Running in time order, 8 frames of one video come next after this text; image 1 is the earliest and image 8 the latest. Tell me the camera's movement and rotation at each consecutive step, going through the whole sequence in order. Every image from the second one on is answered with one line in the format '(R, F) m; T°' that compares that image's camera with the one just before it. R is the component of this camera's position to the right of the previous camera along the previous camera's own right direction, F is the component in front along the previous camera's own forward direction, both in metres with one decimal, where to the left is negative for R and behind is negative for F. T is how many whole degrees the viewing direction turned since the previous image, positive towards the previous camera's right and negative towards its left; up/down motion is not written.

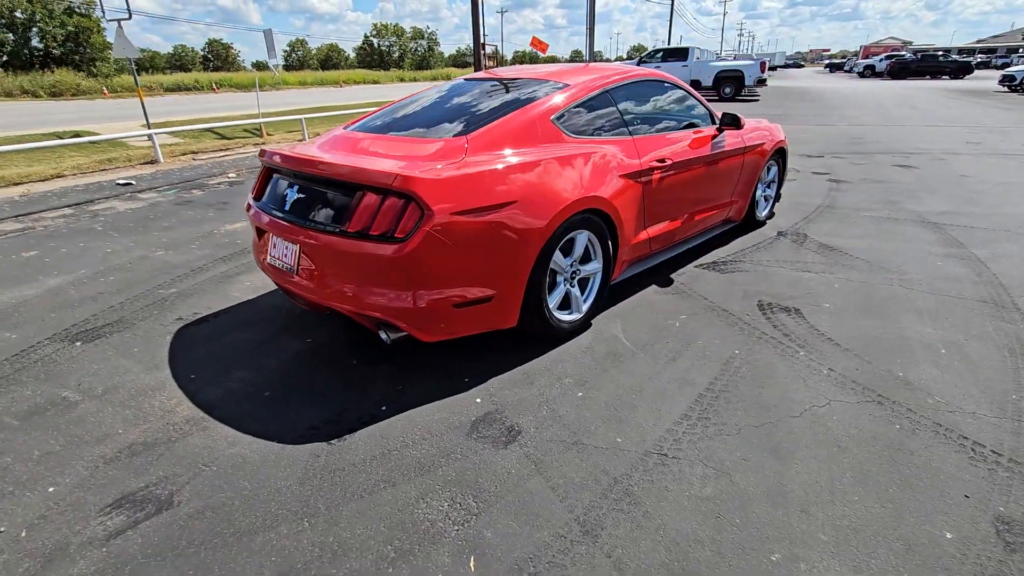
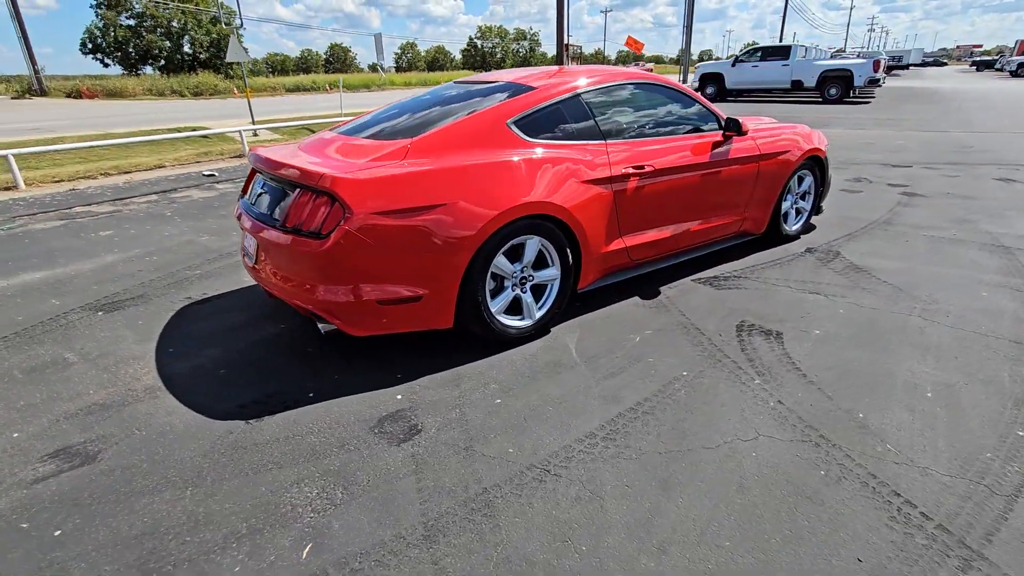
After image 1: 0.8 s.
(+0.9, +0.1) m; -10°
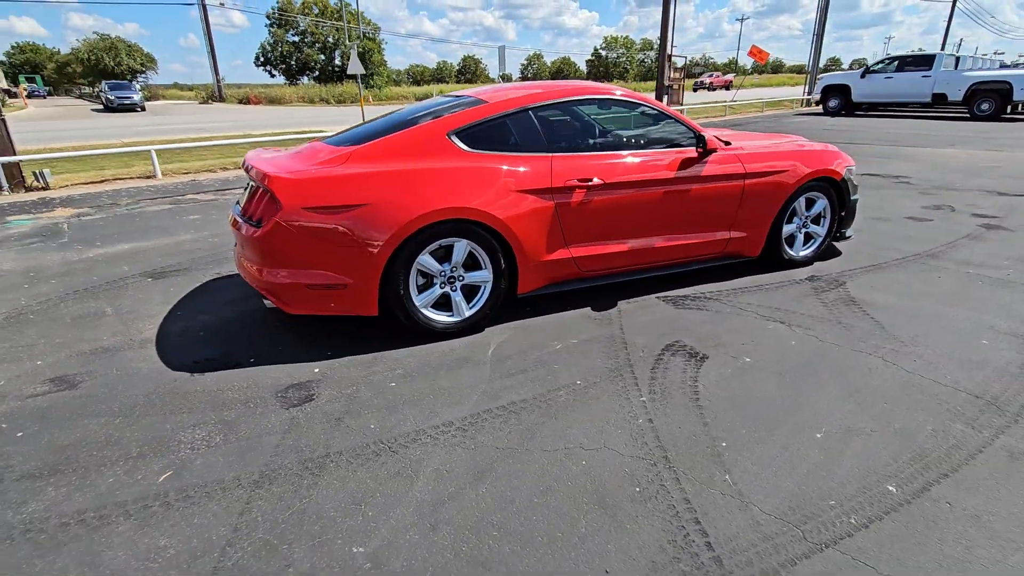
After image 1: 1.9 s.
(+1.2, -0.1) m; -12°
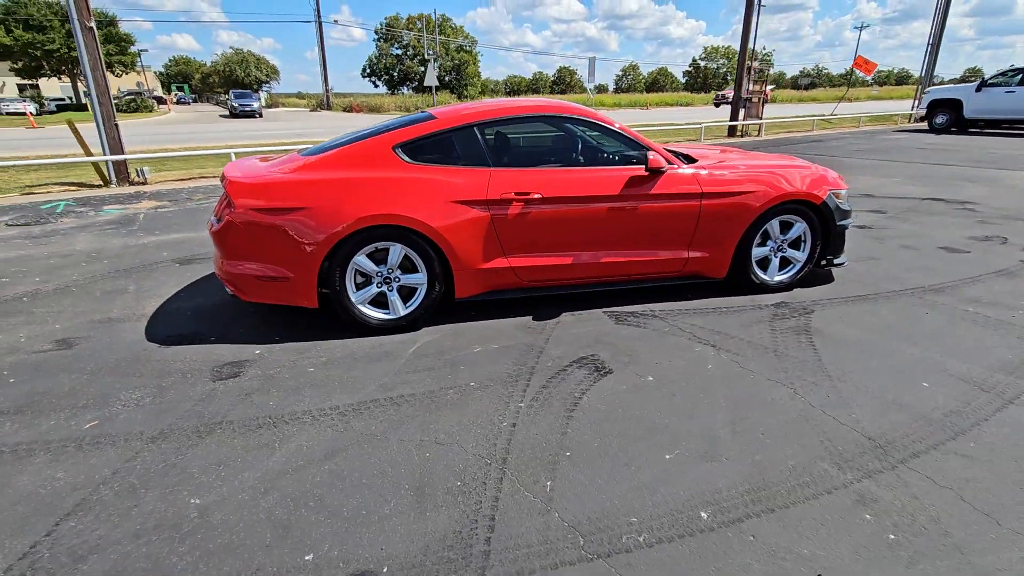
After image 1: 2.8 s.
(+1.1, -0.1) m; -9°
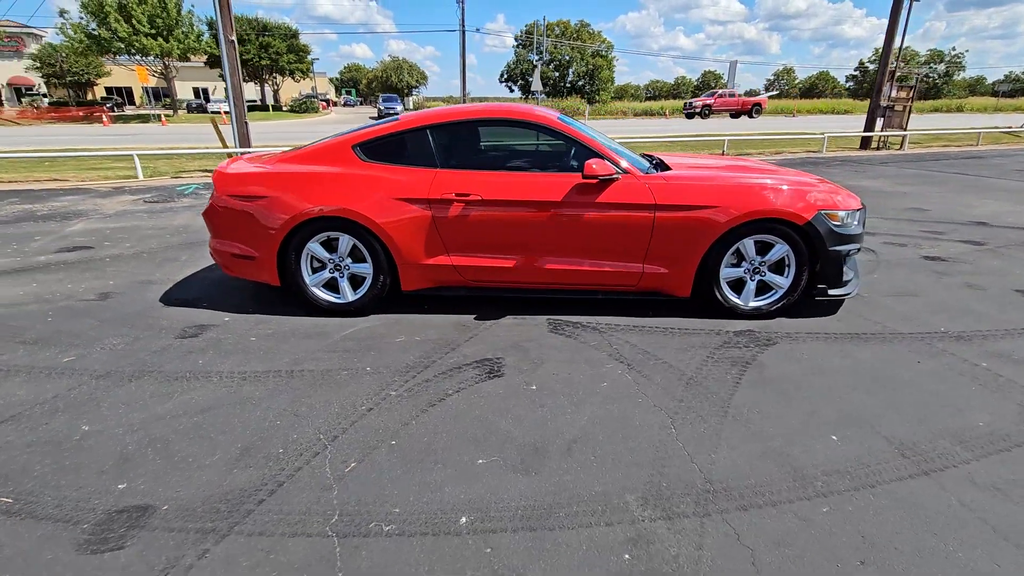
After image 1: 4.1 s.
(+1.4, +0.1) m; -14°
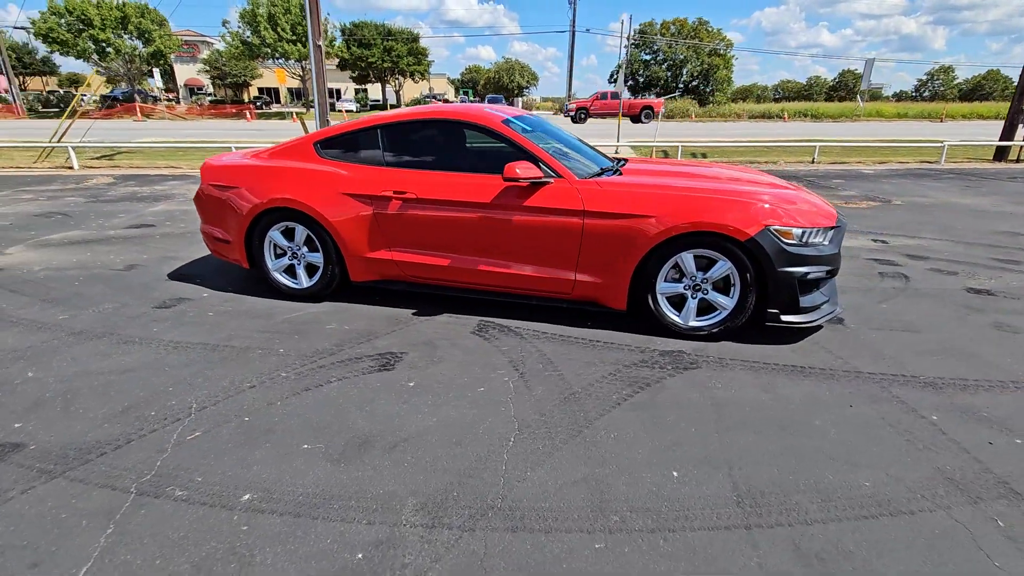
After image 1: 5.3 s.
(+1.3, +0.1) m; -11°
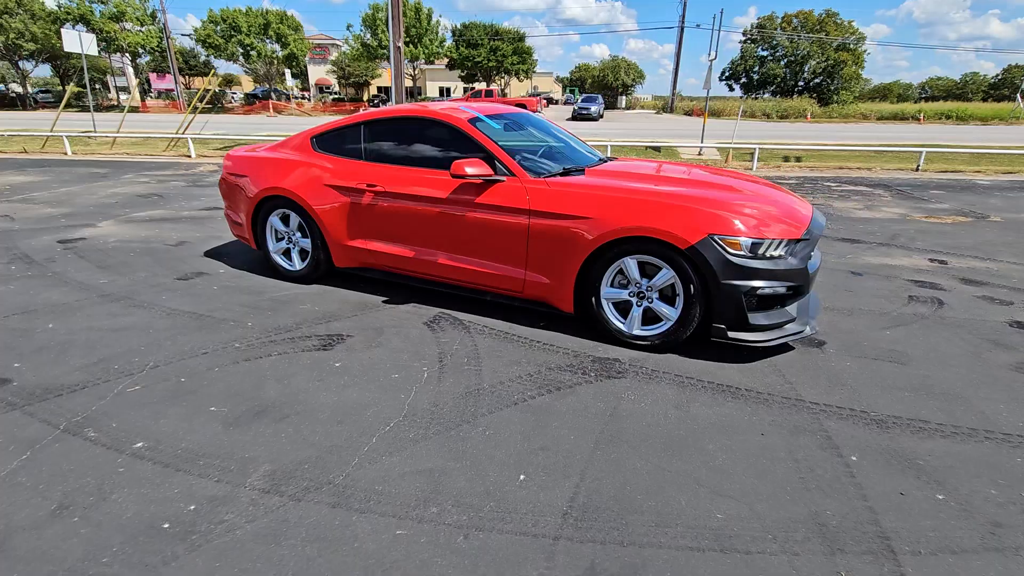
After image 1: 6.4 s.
(+1.1, +0.1) m; -11°
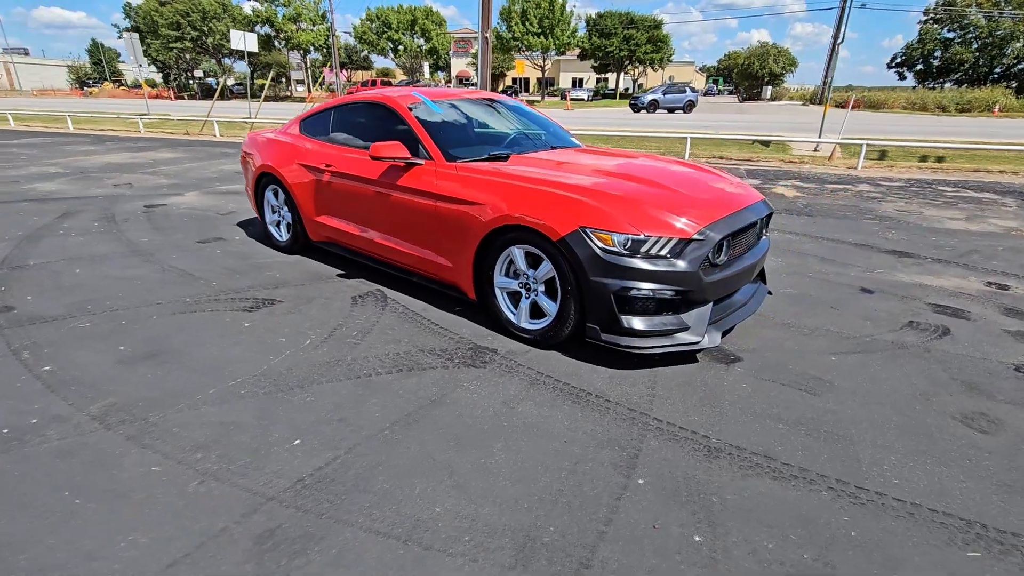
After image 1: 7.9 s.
(+1.5, +0.2) m; -14°
